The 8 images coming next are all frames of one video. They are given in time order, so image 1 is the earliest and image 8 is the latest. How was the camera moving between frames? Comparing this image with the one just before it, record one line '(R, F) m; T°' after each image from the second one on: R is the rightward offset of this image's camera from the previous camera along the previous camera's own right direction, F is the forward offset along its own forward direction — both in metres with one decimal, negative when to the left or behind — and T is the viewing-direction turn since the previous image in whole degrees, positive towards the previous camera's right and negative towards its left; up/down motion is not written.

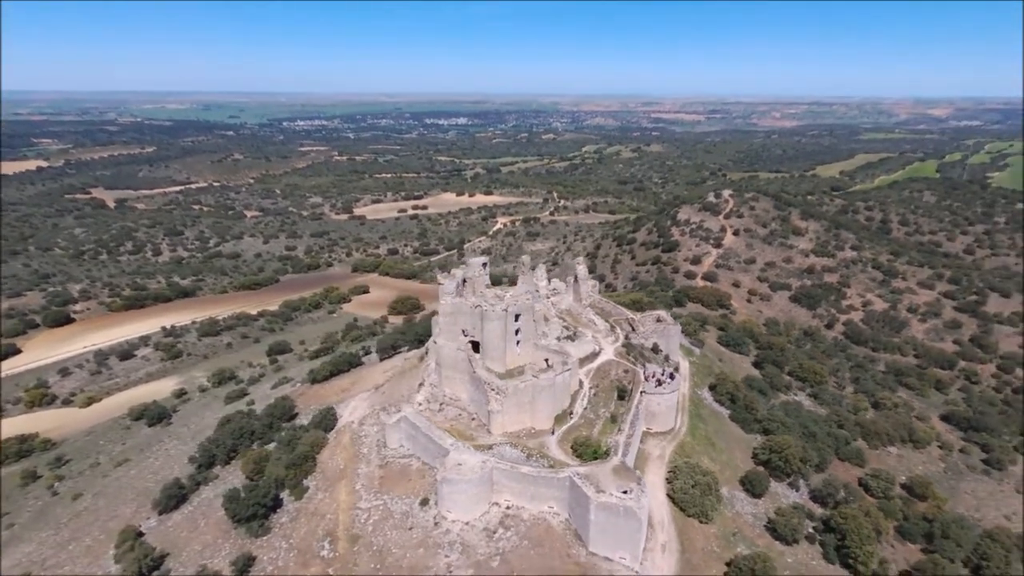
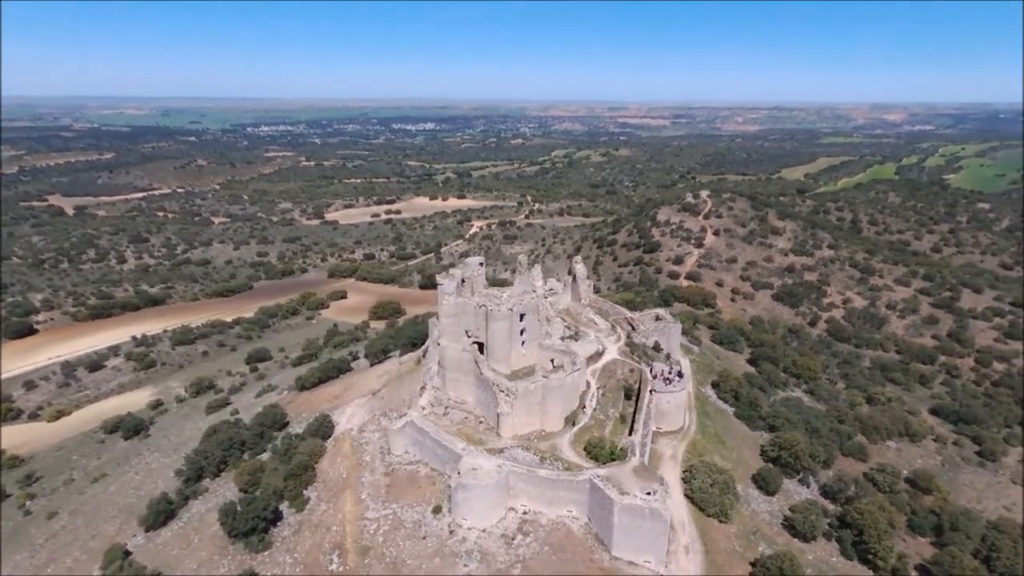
(-1.4, +0.7) m; +3°
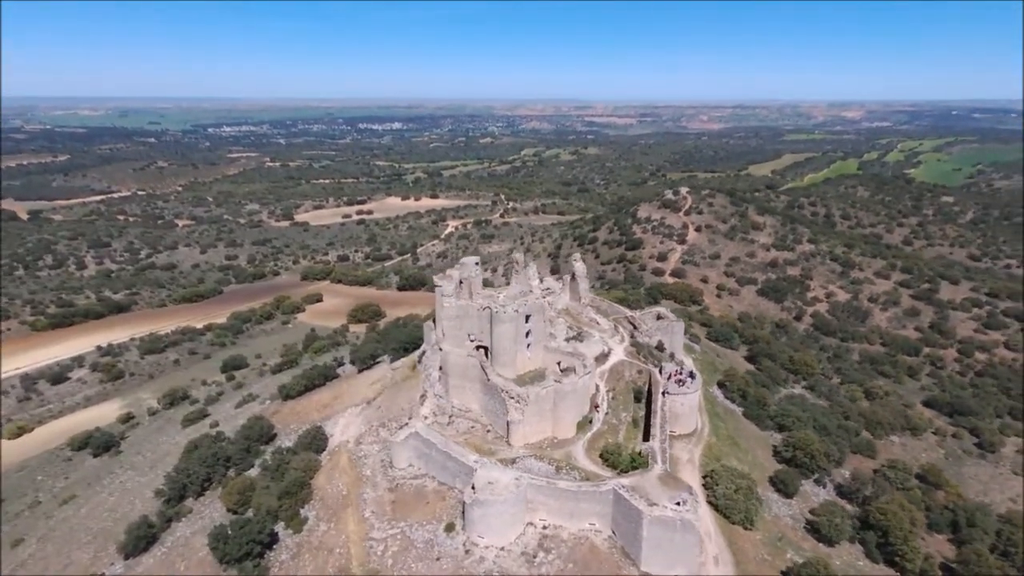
(-1.3, +1.2) m; +3°
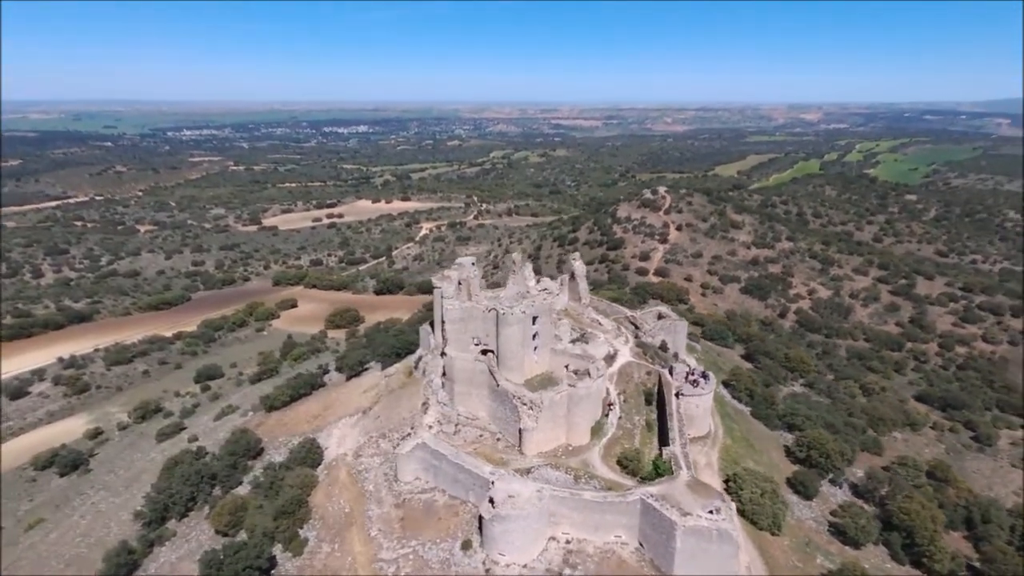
(-1.3, +1.1) m; +3°
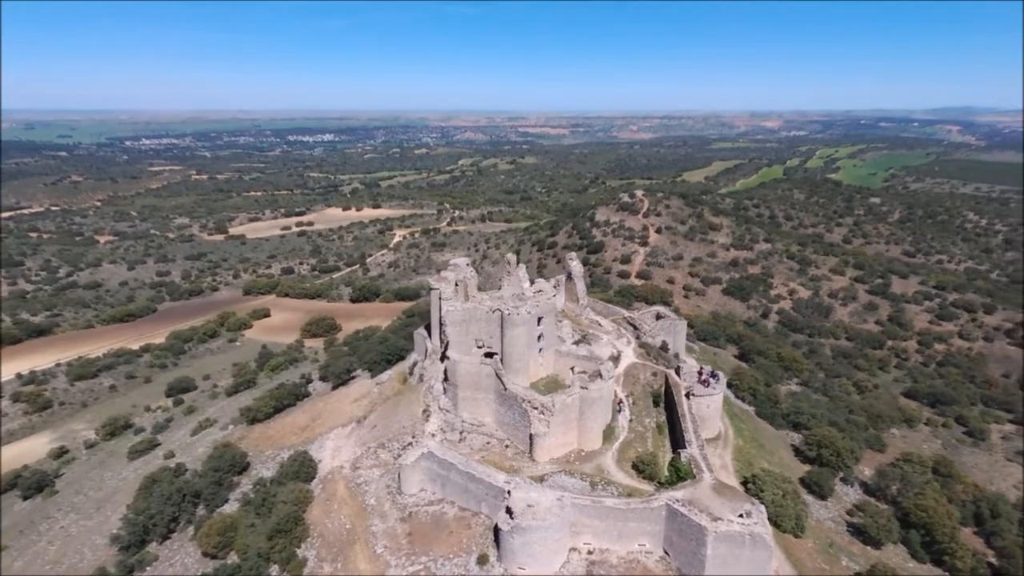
(-1.2, +1.0) m; +3°
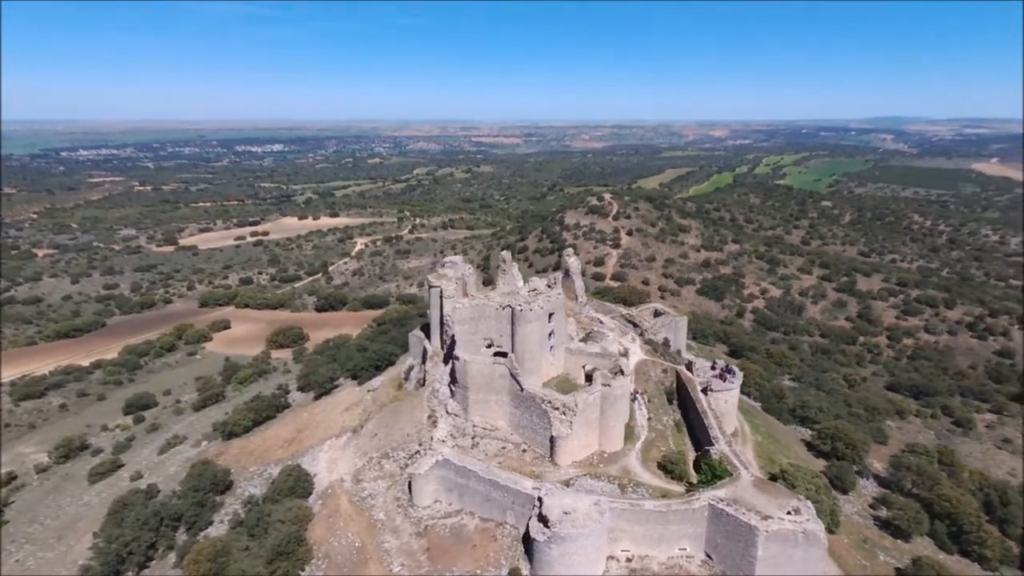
(-1.7, +1.3) m; +4°
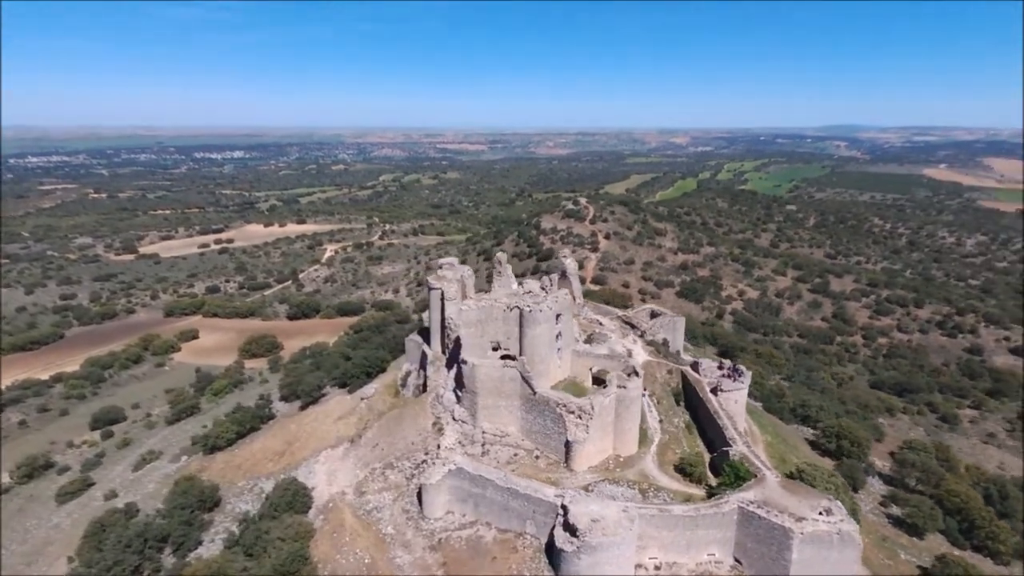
(-1.2, +0.7) m; +3°
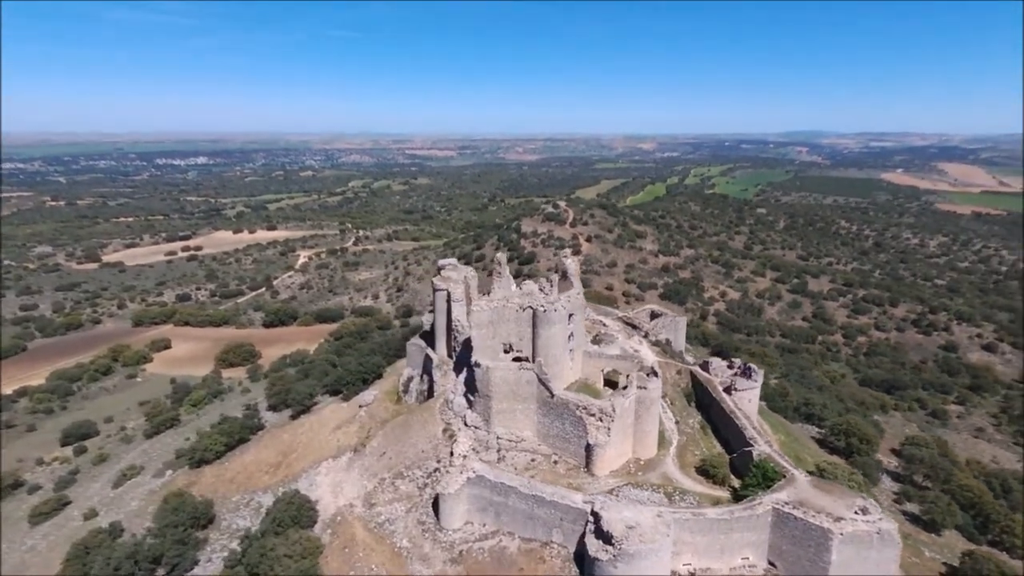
(-1.2, +0.7) m; +3°
